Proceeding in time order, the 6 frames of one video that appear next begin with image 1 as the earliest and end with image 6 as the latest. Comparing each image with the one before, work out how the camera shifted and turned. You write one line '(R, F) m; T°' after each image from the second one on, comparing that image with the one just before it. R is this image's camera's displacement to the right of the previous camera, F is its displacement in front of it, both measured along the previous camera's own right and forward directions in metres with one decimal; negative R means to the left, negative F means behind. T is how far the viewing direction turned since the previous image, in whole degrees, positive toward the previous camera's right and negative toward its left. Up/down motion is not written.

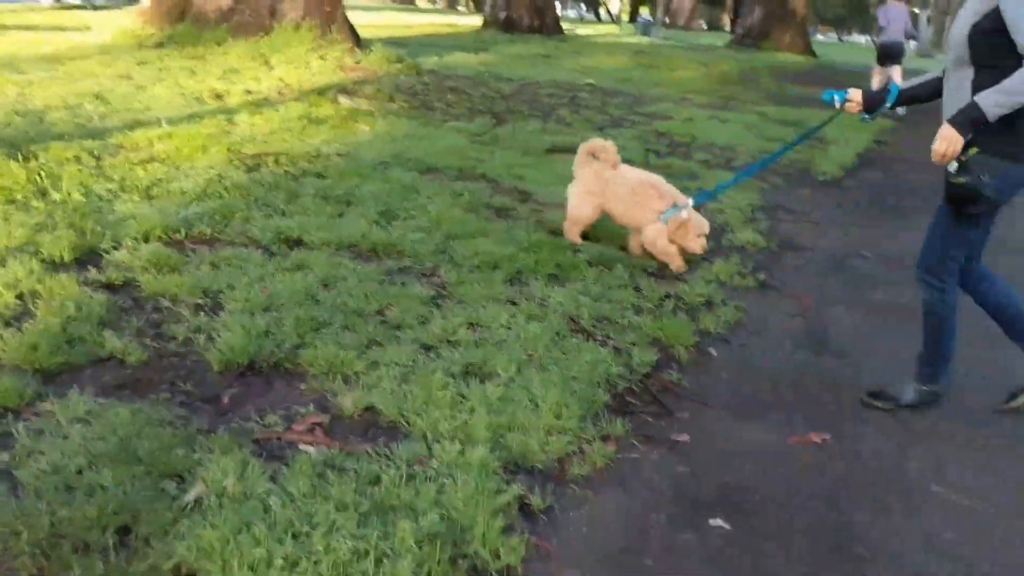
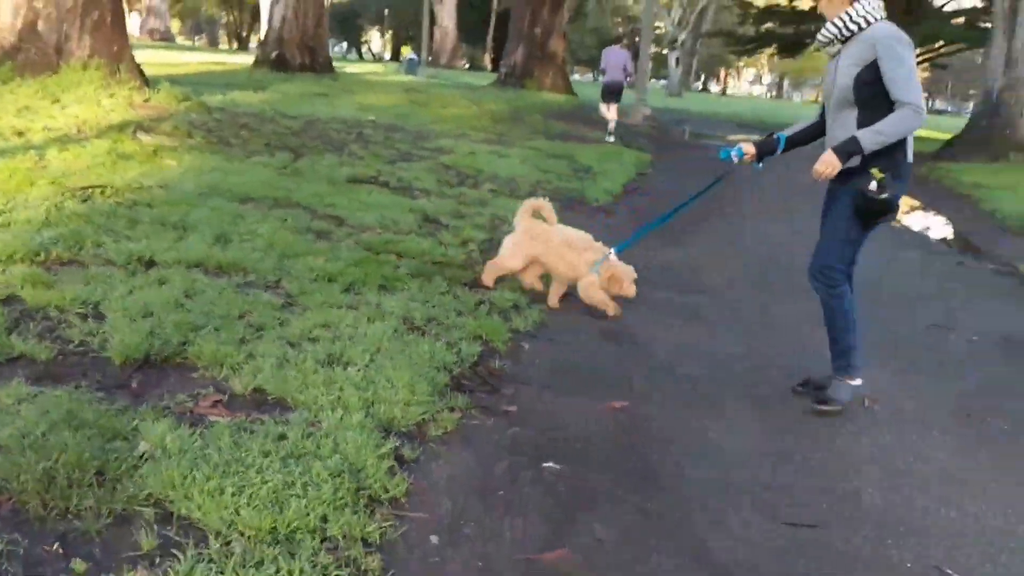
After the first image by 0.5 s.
(-0.3, -0.8) m; +13°
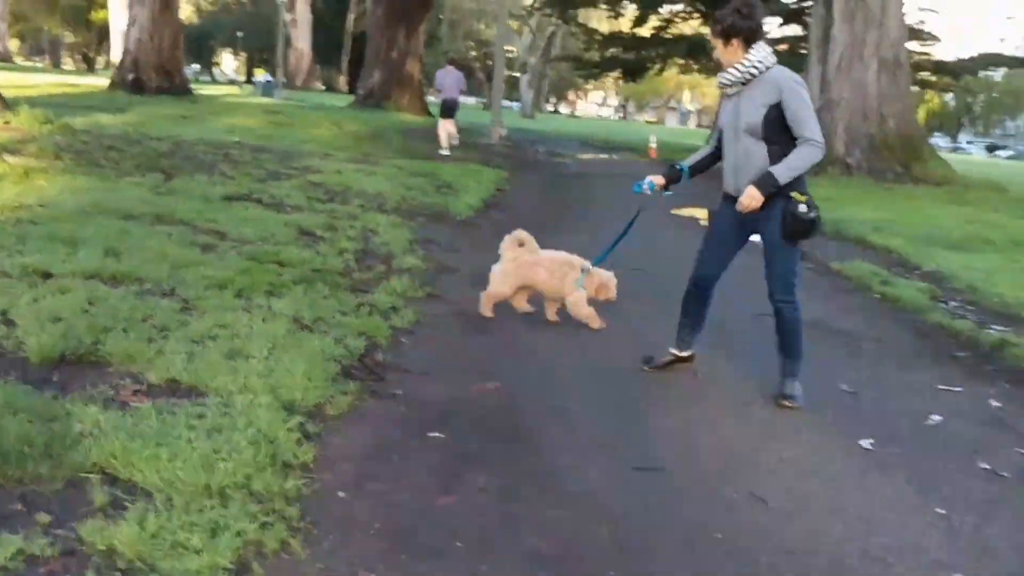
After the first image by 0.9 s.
(-0.1, -0.6) m; +8°
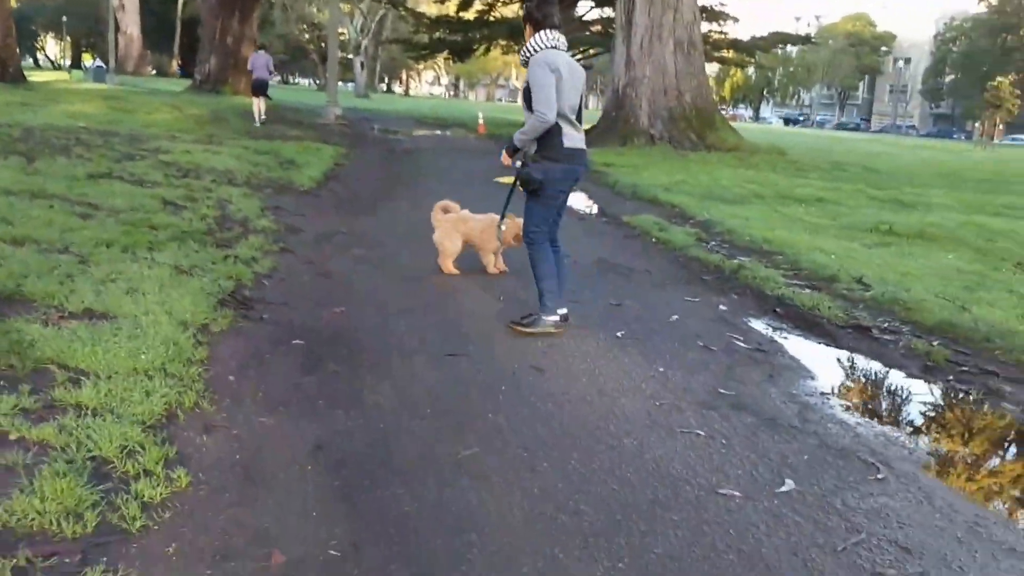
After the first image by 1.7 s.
(0.0, -1.4) m; +8°
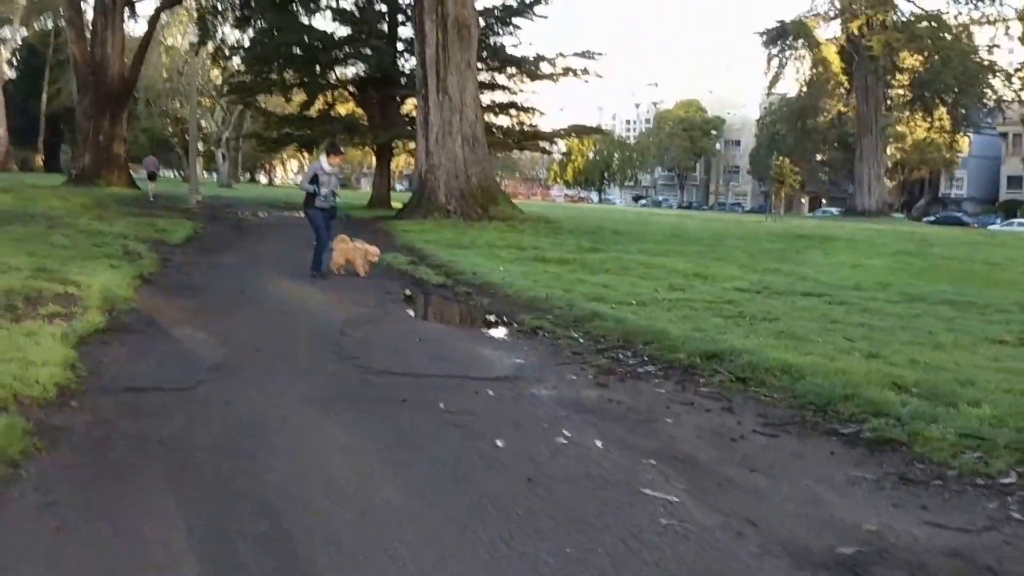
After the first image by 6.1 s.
(+1.5, -7.6) m; +7°
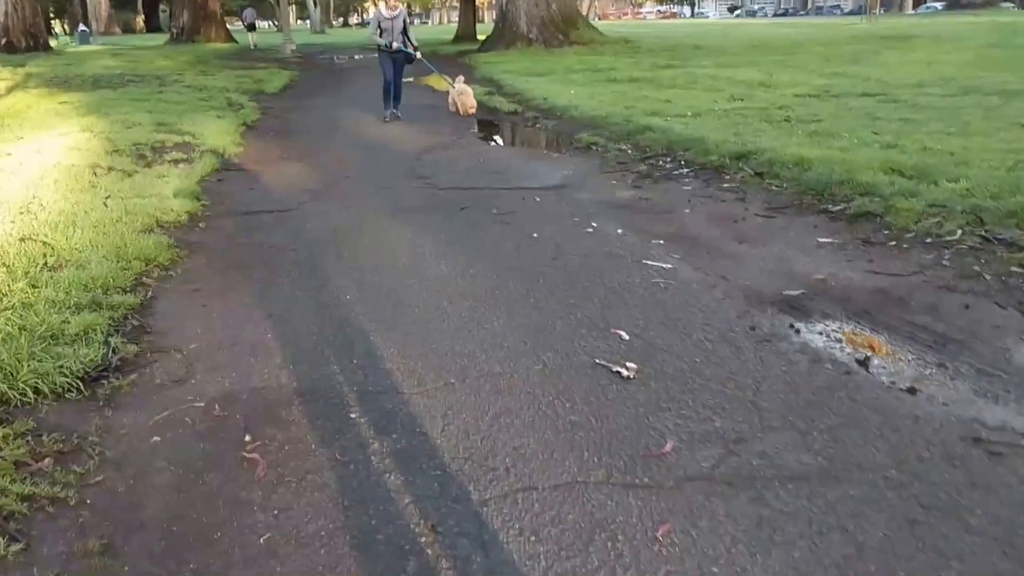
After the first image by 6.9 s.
(+0.5, -1.3) m; -6°
